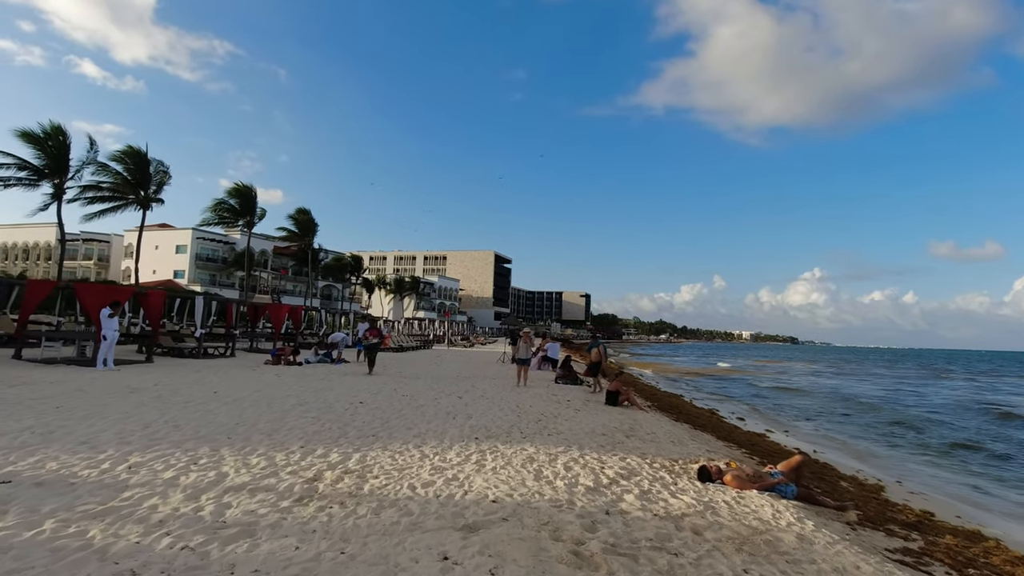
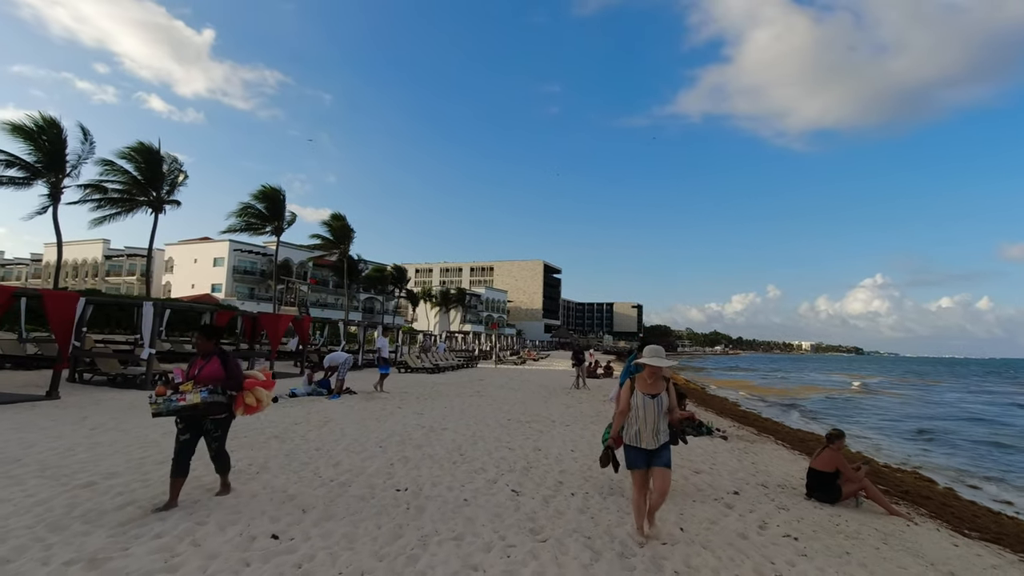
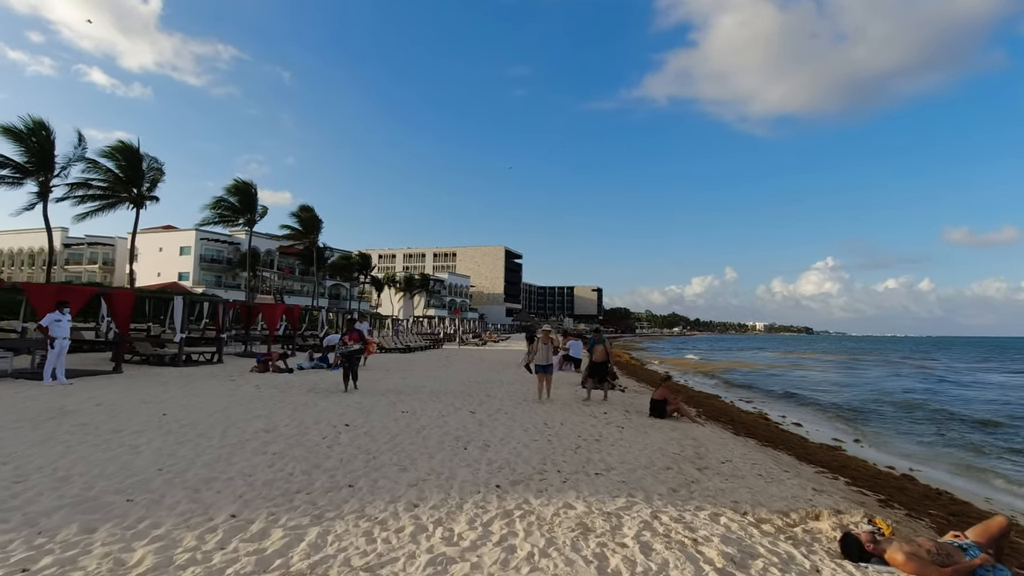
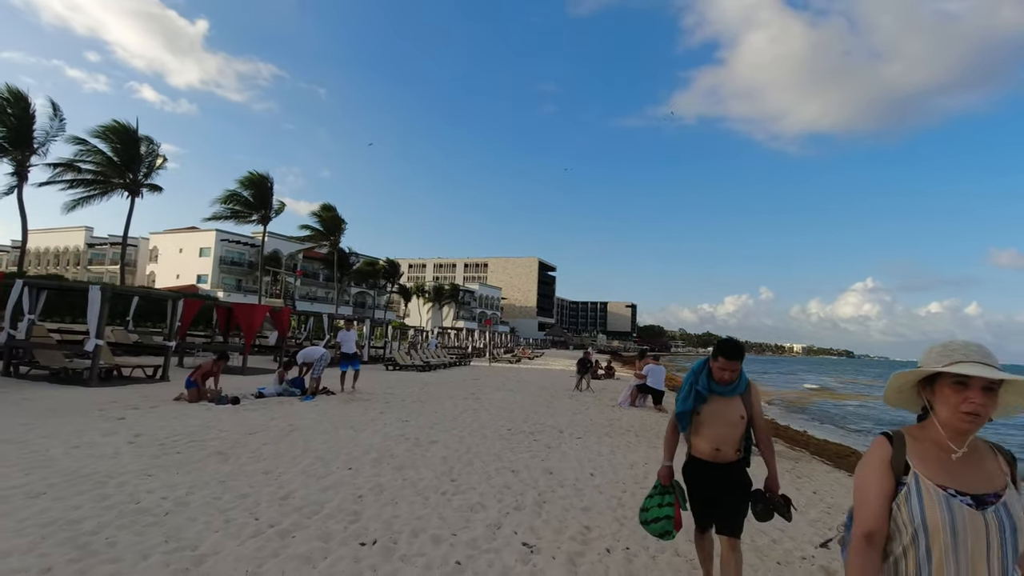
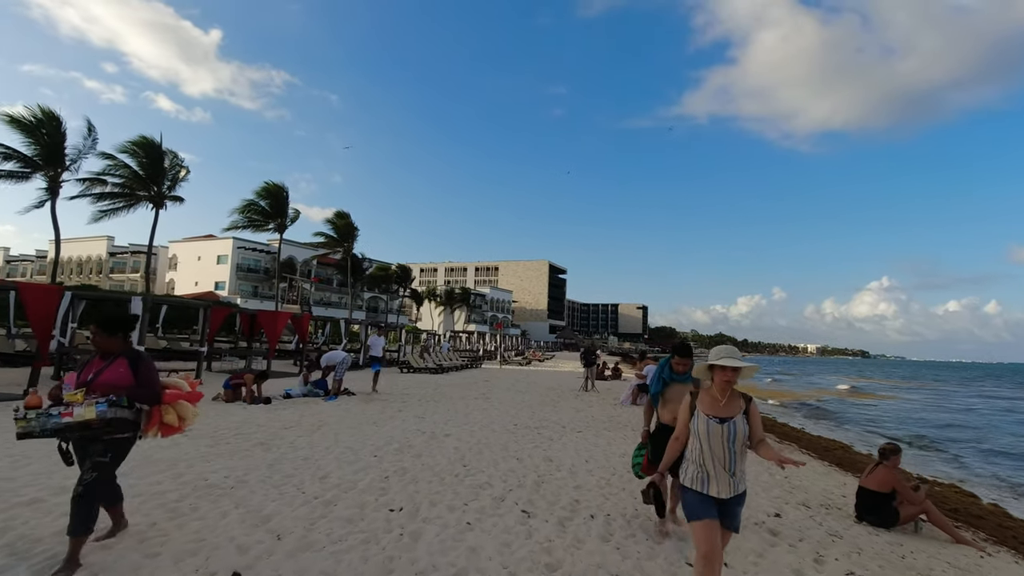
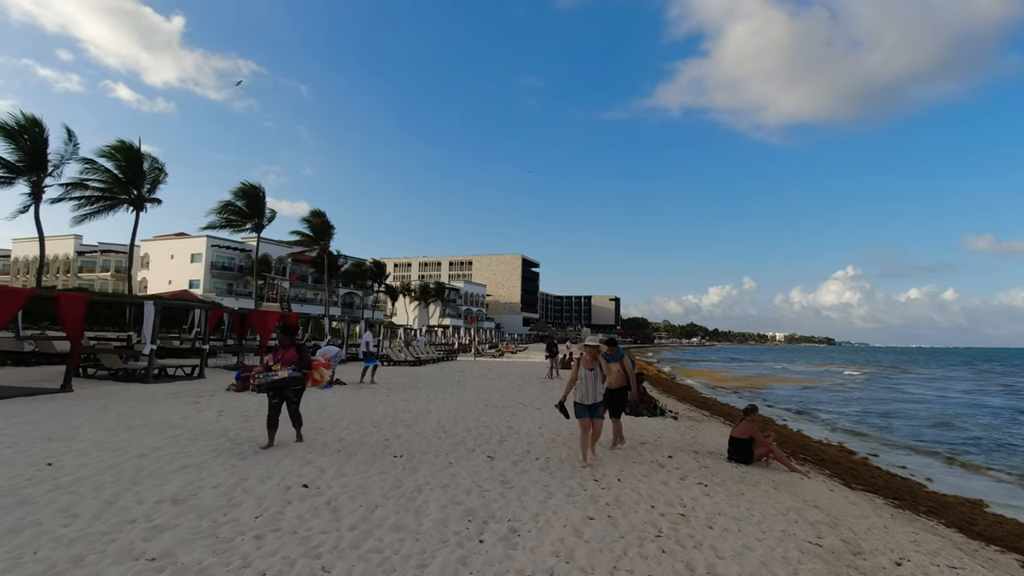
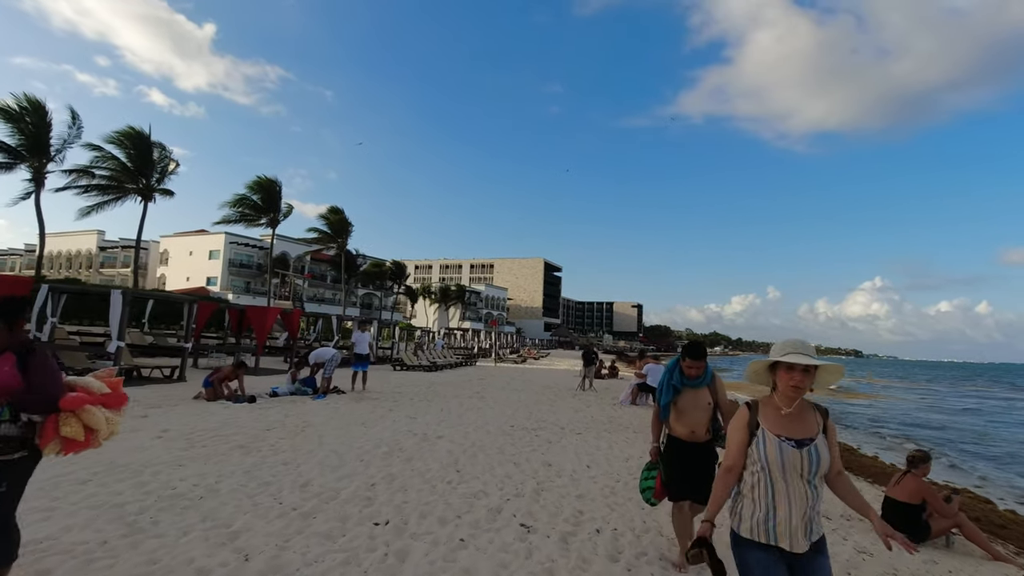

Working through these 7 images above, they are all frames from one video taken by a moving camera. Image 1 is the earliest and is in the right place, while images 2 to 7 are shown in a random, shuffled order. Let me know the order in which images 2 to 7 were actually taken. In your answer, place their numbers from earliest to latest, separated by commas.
3, 6, 2, 5, 7, 4
